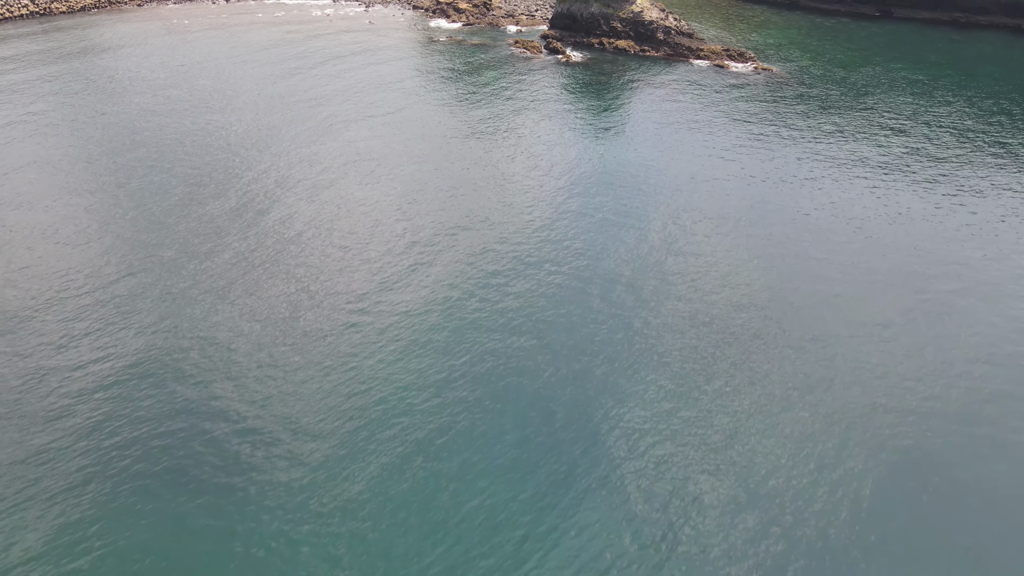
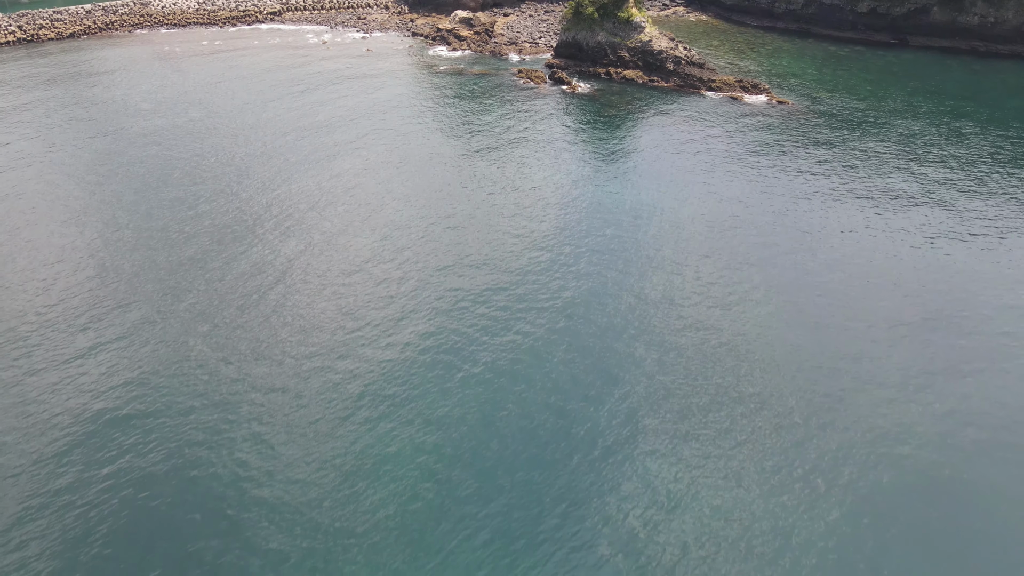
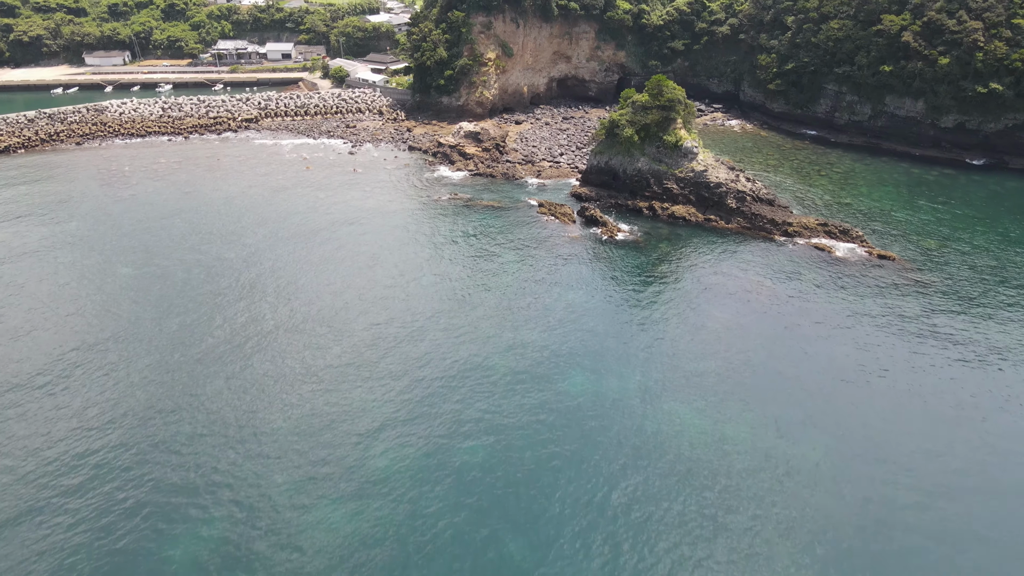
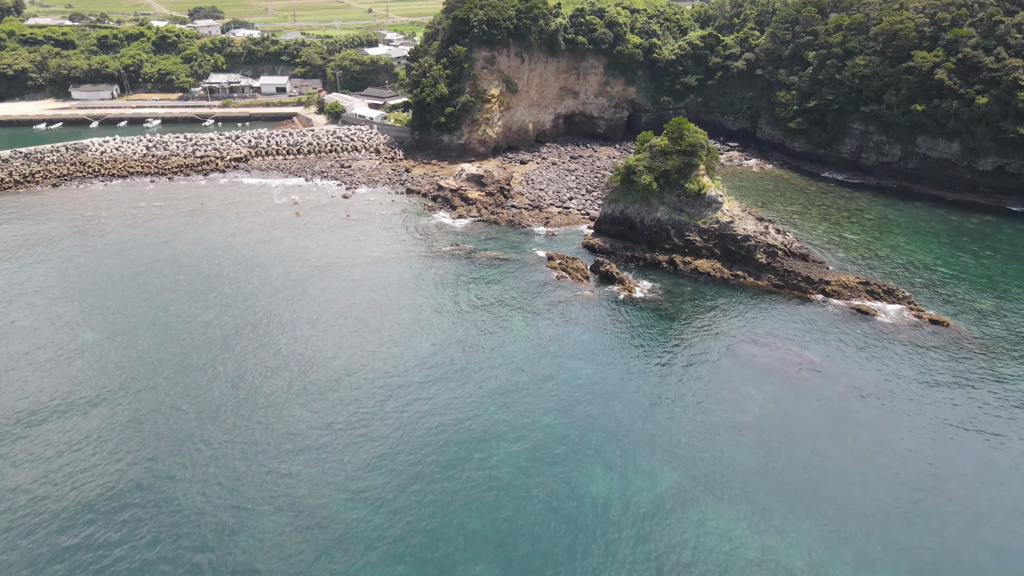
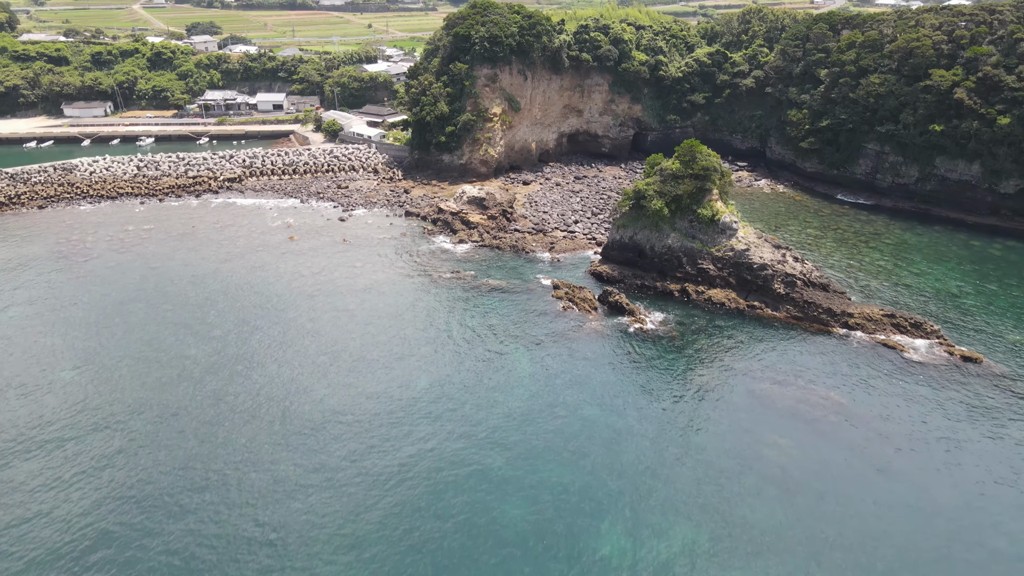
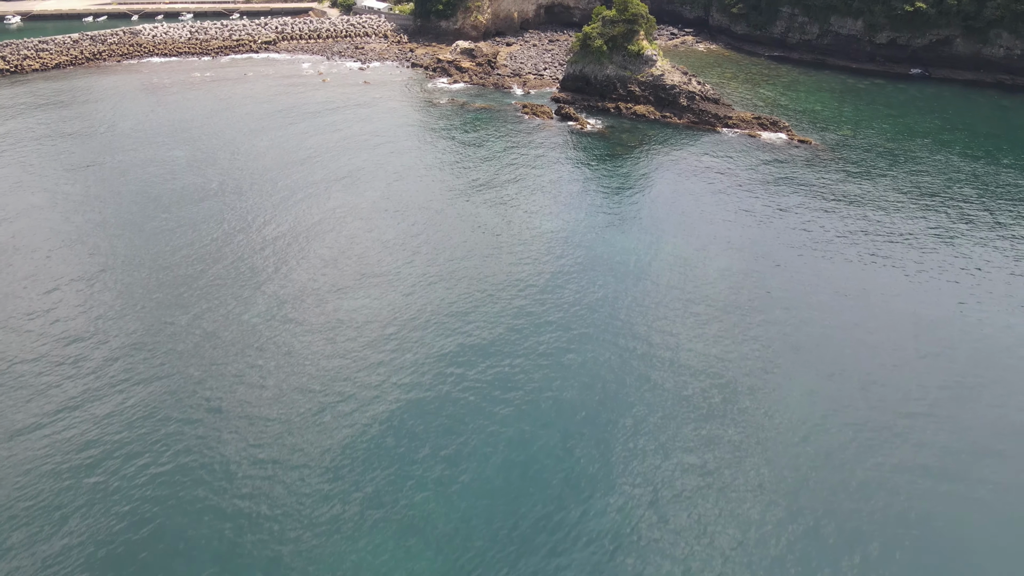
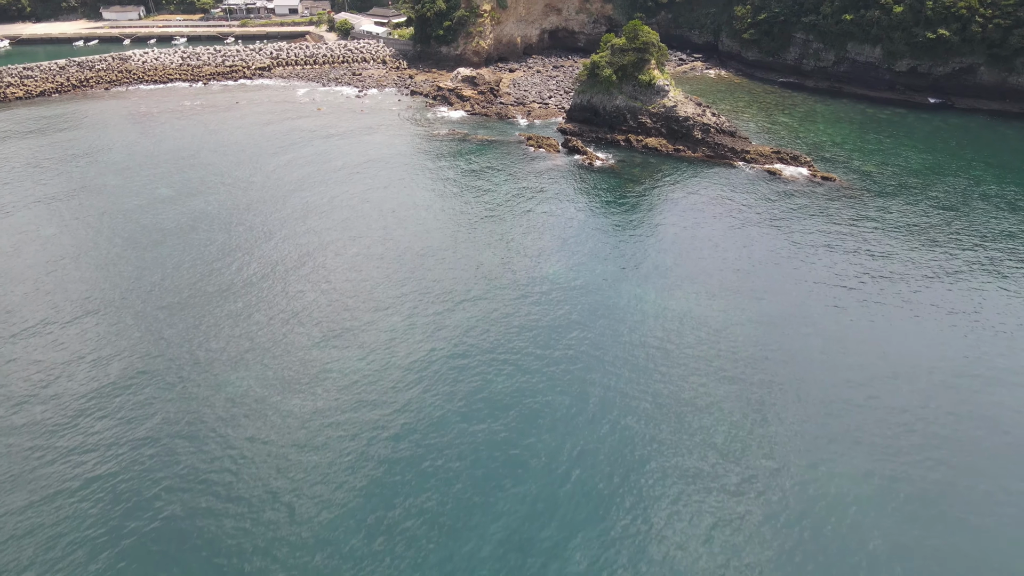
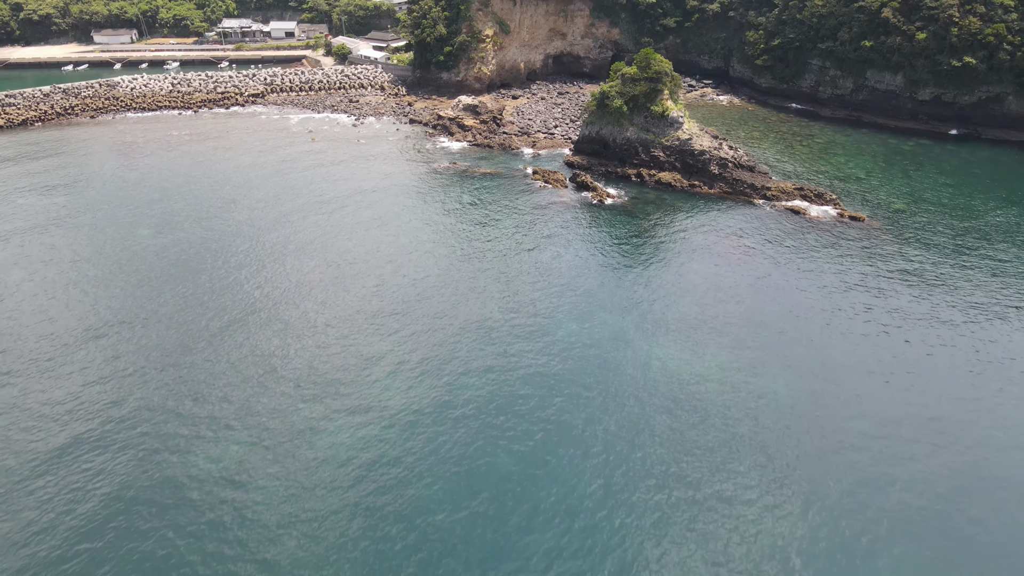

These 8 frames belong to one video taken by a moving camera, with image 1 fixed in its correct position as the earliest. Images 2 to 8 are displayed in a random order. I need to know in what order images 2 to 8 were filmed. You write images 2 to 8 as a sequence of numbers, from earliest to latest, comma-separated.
2, 6, 7, 8, 3, 4, 5
